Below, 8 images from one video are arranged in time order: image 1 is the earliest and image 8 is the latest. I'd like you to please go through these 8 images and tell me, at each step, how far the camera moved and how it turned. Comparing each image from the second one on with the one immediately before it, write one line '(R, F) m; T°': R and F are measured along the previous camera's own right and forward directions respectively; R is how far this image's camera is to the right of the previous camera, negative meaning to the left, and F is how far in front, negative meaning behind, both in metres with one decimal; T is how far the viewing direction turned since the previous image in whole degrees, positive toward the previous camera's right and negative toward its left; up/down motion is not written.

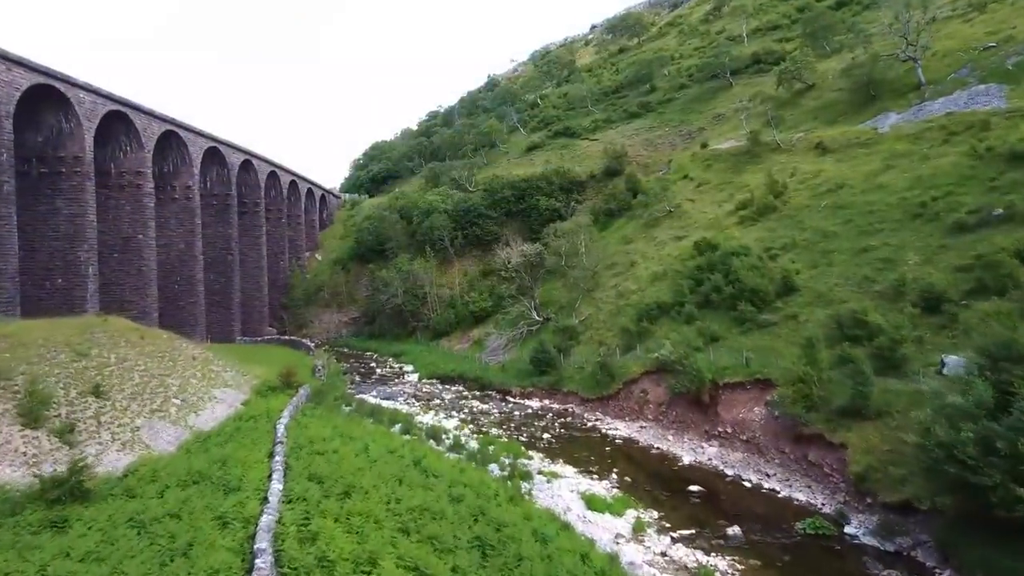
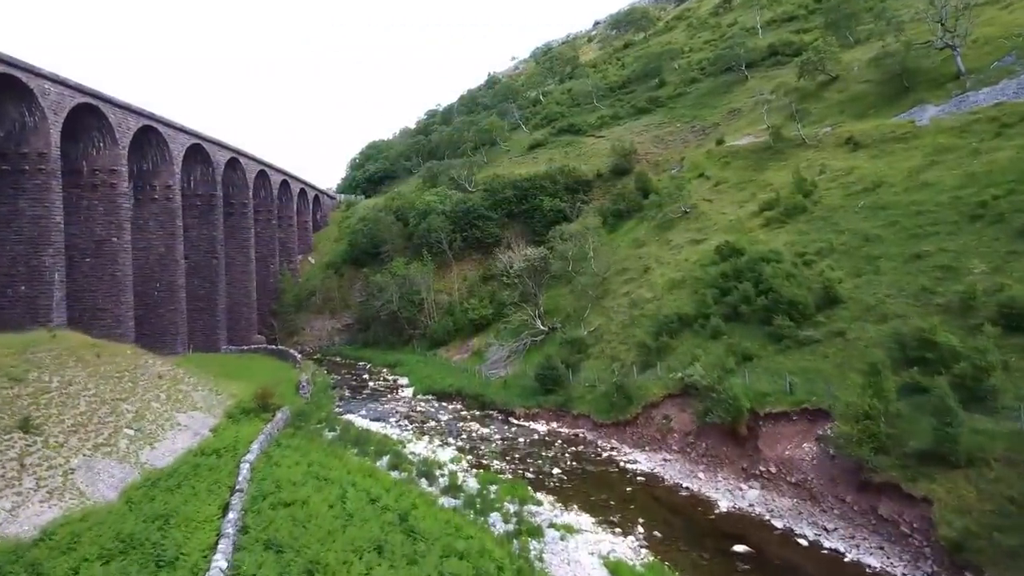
(-0.1, +2.0) m; 0°
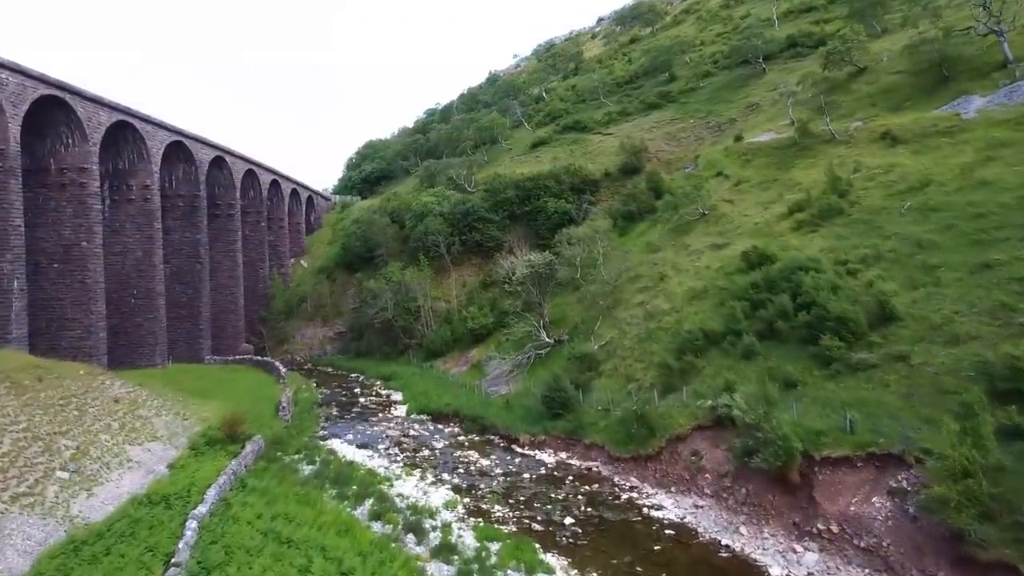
(0.0, +2.0) m; 0°
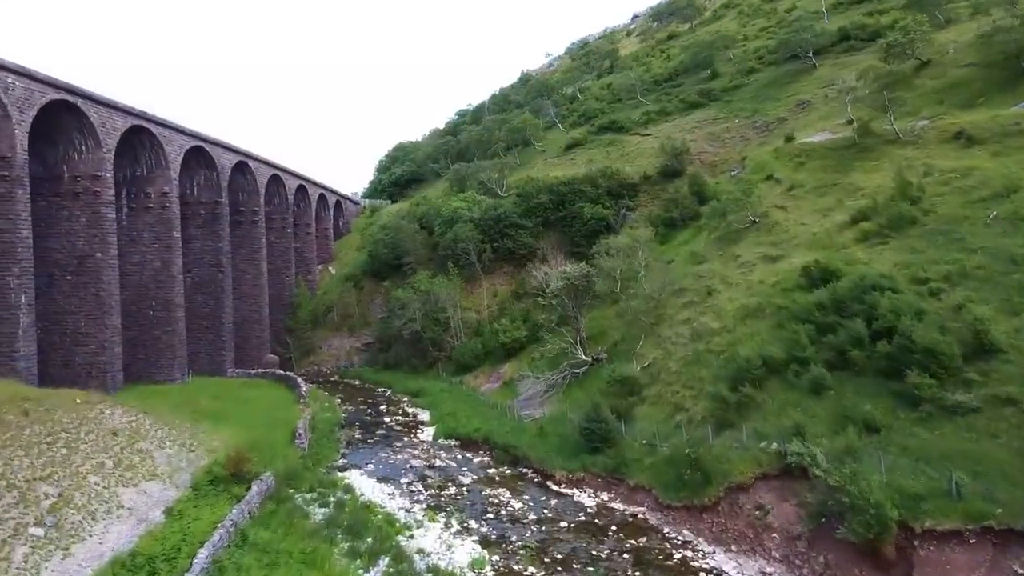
(0.0, +1.6) m; -2°
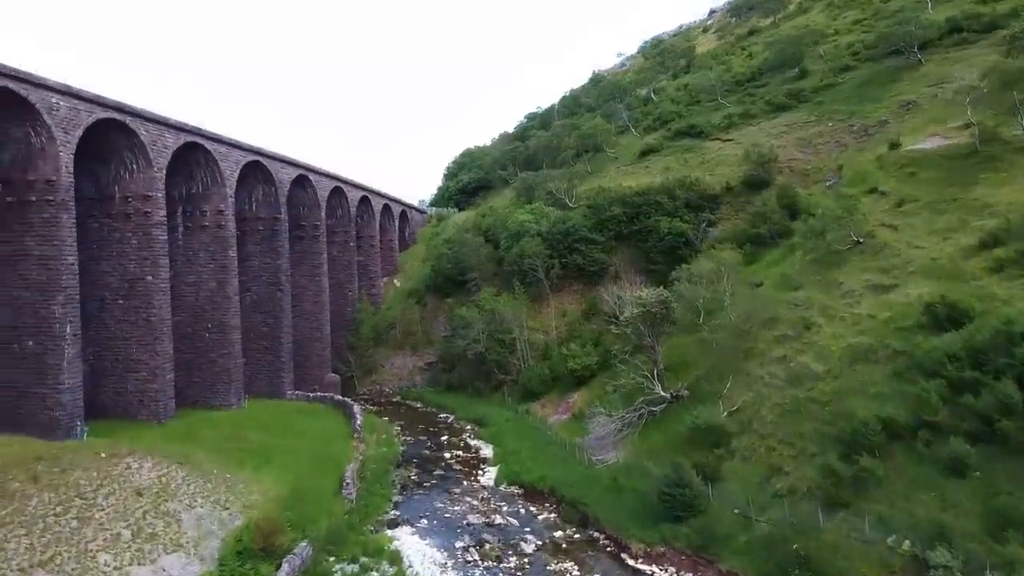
(0.0, +1.9) m; -5°
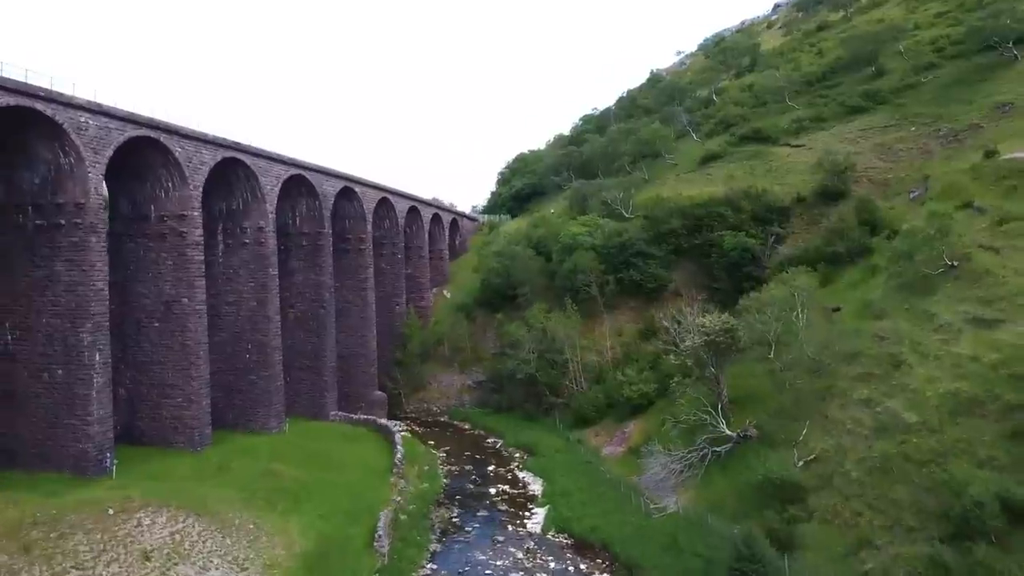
(+0.2, +1.5) m; -4°
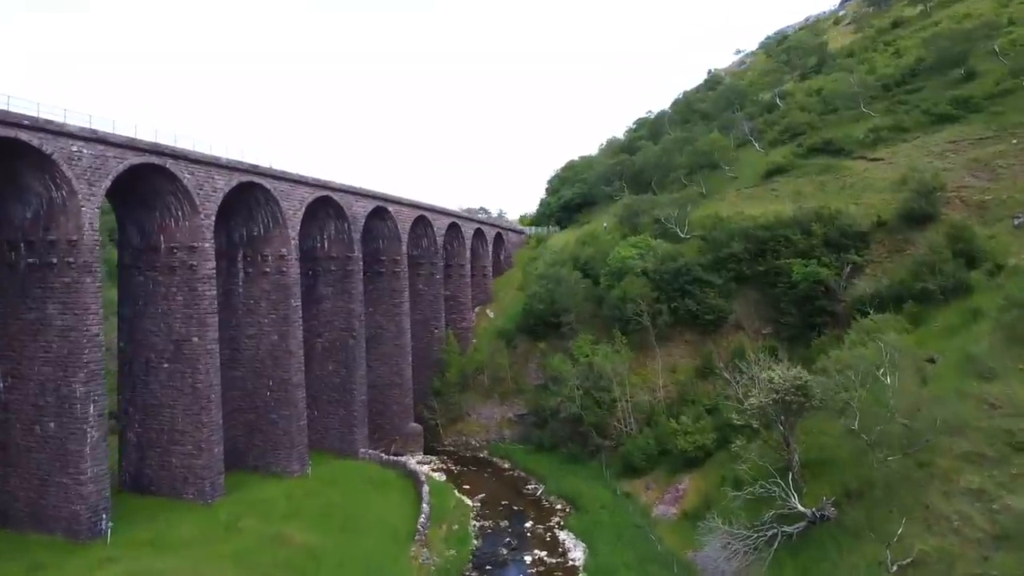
(+0.4, +2.3) m; -4°
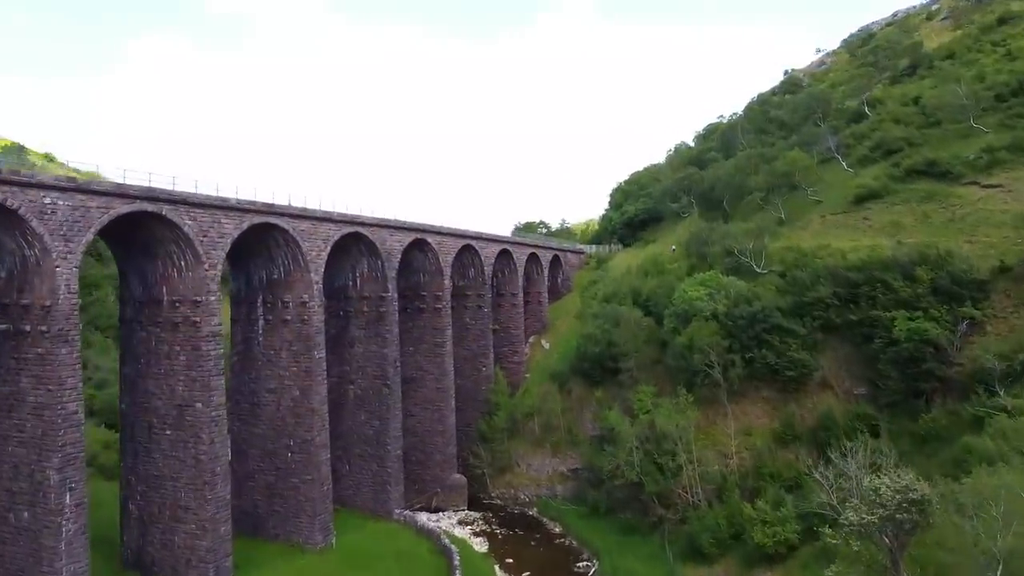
(+0.5, +2.8) m; -5°
